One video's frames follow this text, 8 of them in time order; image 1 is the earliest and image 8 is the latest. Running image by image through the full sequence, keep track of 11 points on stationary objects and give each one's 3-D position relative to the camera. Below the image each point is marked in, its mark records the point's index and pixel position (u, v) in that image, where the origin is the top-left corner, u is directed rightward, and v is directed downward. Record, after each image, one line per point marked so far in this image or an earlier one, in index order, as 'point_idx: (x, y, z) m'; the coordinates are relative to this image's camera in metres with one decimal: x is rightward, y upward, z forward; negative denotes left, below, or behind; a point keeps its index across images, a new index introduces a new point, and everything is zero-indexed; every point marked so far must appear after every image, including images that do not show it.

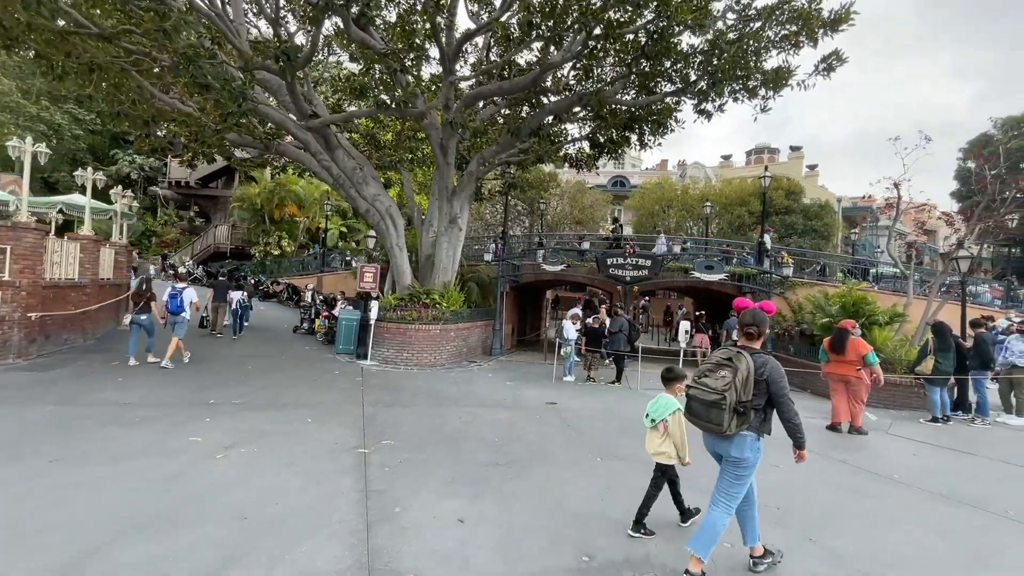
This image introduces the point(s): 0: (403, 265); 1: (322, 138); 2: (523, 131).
0: (-3.4, +0.7, +14.9) m
1: (-5.1, +4.1, +13.0) m
2: (+0.3, +4.4, +13.5) m
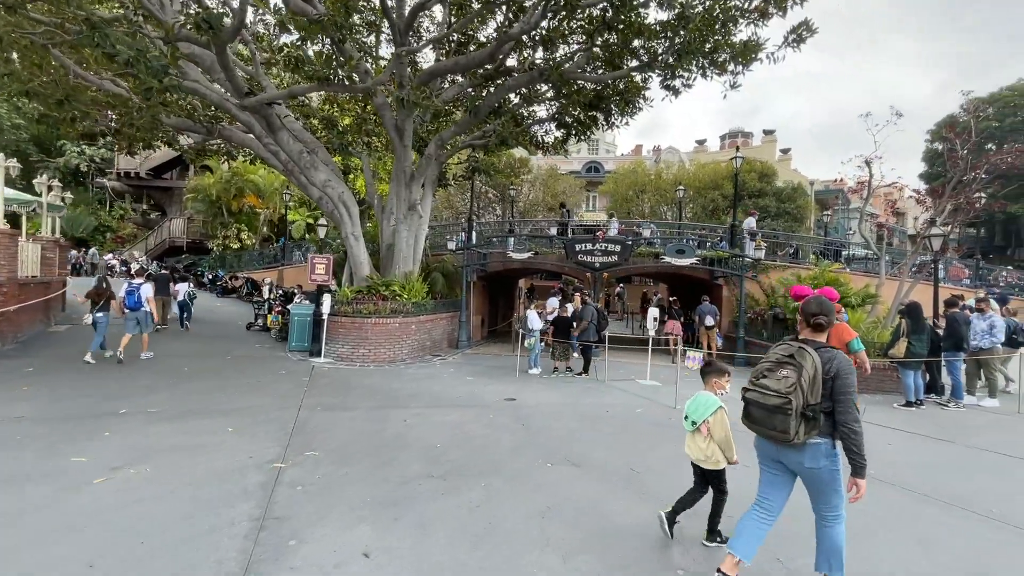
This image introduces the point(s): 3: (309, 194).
0: (-4.4, +1.0, +14.1) m
1: (-6.2, +4.2, +12.0) m
2: (-0.8, +4.7, +12.7) m
3: (-5.6, +2.6, +13.4) m
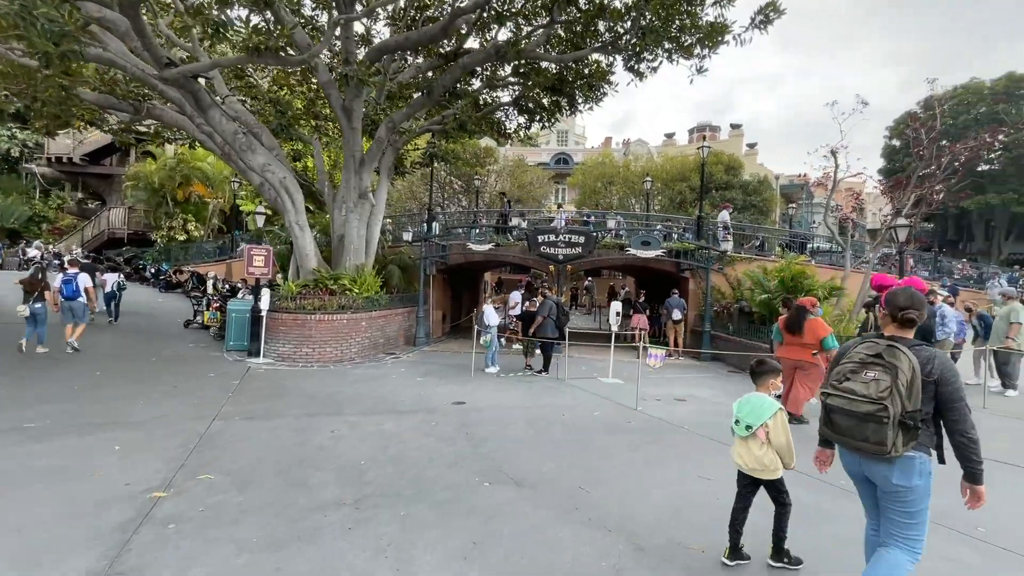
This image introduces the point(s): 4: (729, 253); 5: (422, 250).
0: (-5.6, +1.1, +13.0) m
1: (-7.2, +4.4, +10.8) m
2: (-1.9, +4.9, +11.9) m
3: (-6.7, +2.8, +12.3) m
4: (+6.9, +1.1, +15.4) m
5: (-3.1, +1.3, +16.4) m
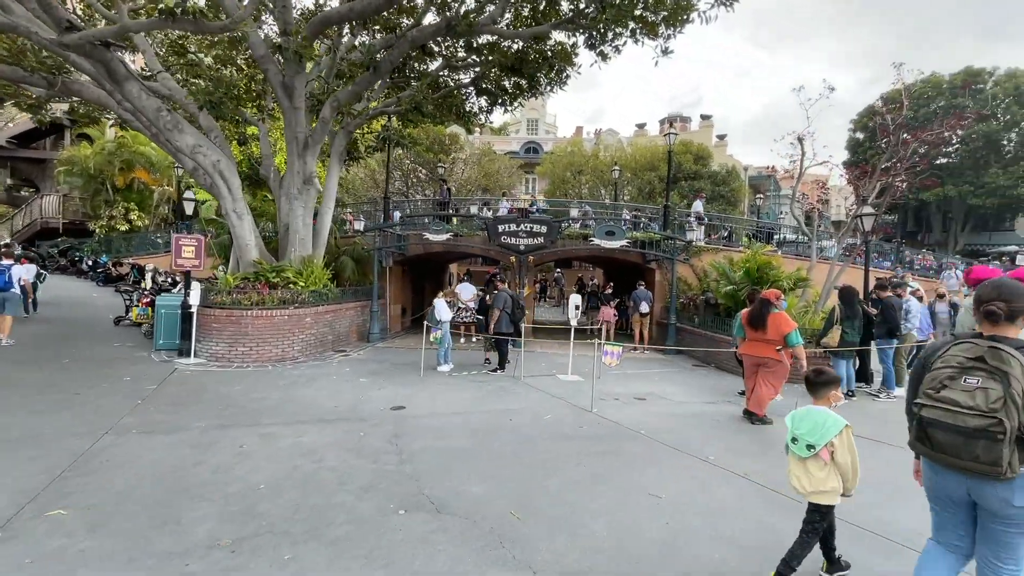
0: (-6.7, +1.3, +12.0) m
1: (-8.2, +4.5, +9.7) m
2: (-3.0, +5.0, +11.0) m
3: (-7.8, +2.9, +11.2) m
4: (+5.7, +1.4, +15.1) m
5: (-4.4, +1.5, +15.5) m
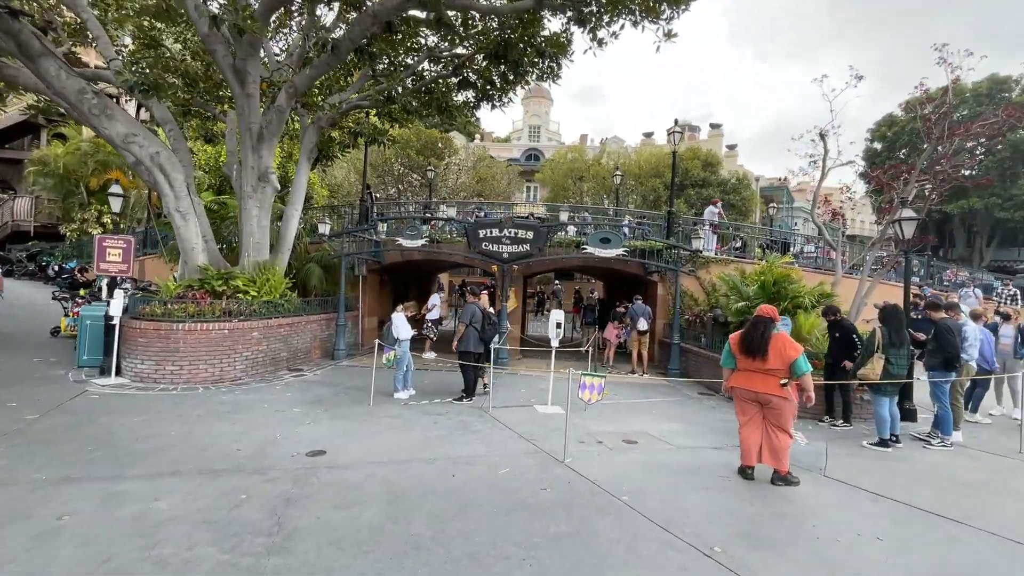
0: (-7.1, +1.1, +10.7) m
1: (-8.7, +4.4, +8.4) m
2: (-3.4, +4.8, +9.6) m
3: (-8.2, +2.8, +9.9) m
4: (+5.3, +1.0, +13.5) m
5: (-4.8, +1.2, +14.1) m
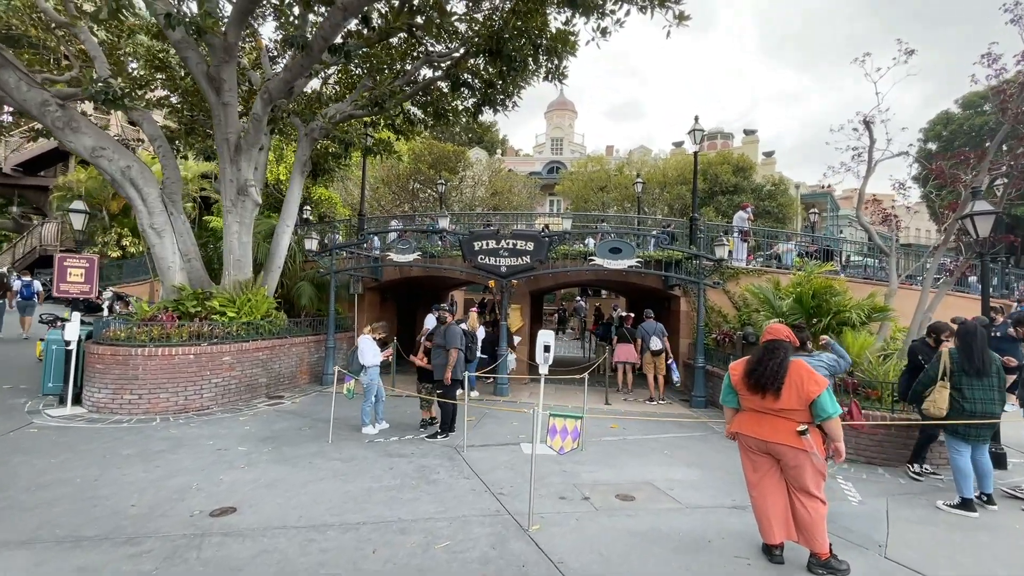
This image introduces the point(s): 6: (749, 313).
0: (-7.2, +0.7, +10.0) m
1: (-9.0, +4.0, +8.1) m
2: (-3.6, +4.5, +8.9) m
3: (-8.4, +2.3, +9.4) m
4: (+5.4, +0.6, +11.9) m
5: (-4.6, +0.7, +13.3) m
6: (+5.4, -0.6, +10.9) m
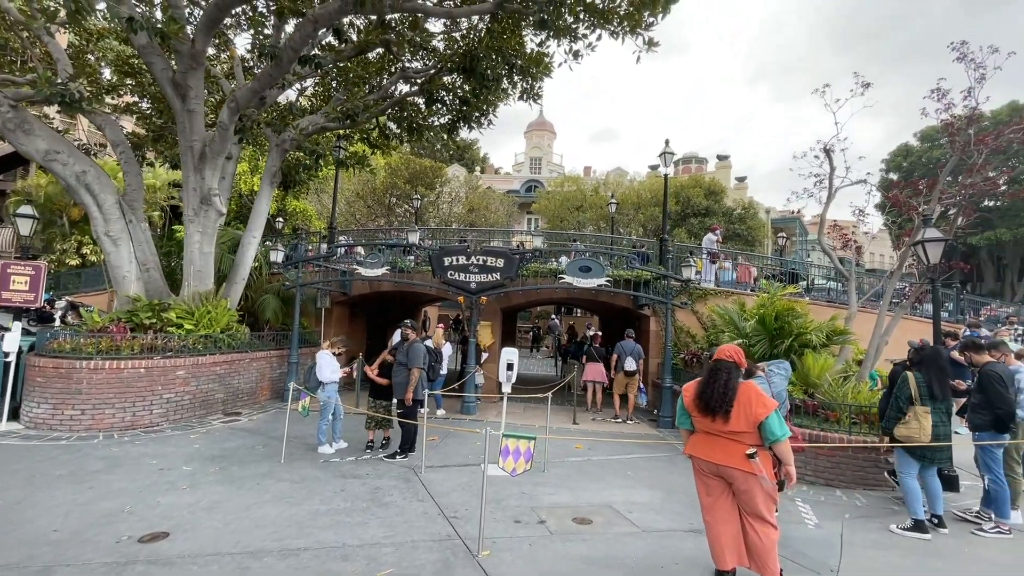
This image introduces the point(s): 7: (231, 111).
0: (-7.8, +0.5, +9.7) m
1: (-9.5, +3.9, +7.7) m
2: (-4.1, +4.2, +8.8) m
3: (-9.0, +2.2, +9.0) m
4: (+4.7, +0.1, +12.1) m
5: (-5.4, +0.3, +13.0) m
6: (+4.7, -1.0, +11.0) m
7: (-5.6, +3.5, +9.6) m
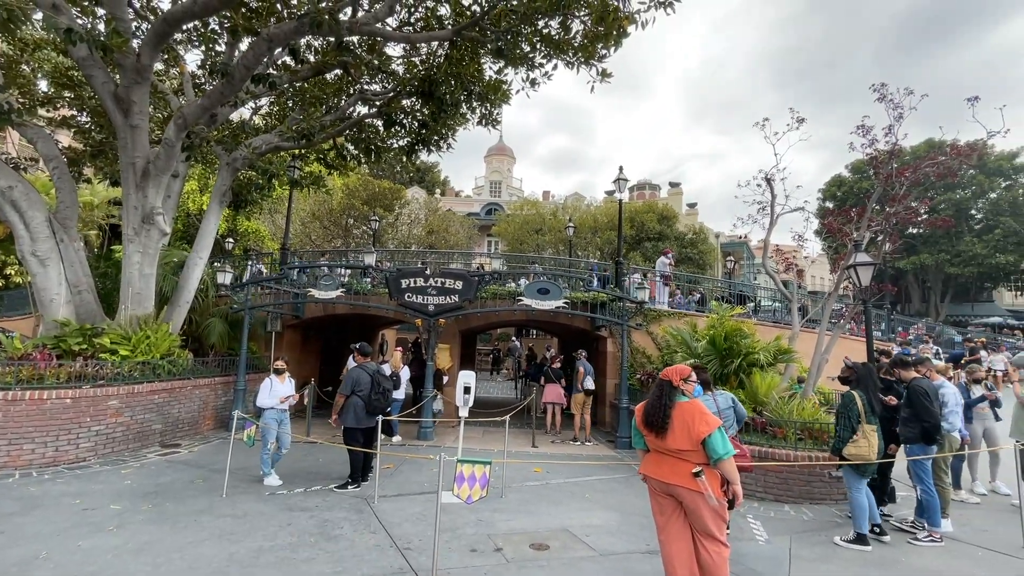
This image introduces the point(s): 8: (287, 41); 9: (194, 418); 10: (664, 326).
0: (-8.6, 0.0, +9.0) m
1: (-10.1, +3.5, +7.1) m
2: (-4.9, +3.8, +8.6) m
3: (-9.7, +1.8, +8.4) m
4: (+3.6, -0.5, +12.4) m
5: (-6.5, -0.3, +12.6) m
6: (+3.7, -1.5, +11.3) m
7: (-6.4, +3.1, +9.2) m
8: (-3.9, +4.3, +8.3) m
9: (-6.6, -2.7, +9.9) m
10: (+3.9, -1.0, +12.3) m
